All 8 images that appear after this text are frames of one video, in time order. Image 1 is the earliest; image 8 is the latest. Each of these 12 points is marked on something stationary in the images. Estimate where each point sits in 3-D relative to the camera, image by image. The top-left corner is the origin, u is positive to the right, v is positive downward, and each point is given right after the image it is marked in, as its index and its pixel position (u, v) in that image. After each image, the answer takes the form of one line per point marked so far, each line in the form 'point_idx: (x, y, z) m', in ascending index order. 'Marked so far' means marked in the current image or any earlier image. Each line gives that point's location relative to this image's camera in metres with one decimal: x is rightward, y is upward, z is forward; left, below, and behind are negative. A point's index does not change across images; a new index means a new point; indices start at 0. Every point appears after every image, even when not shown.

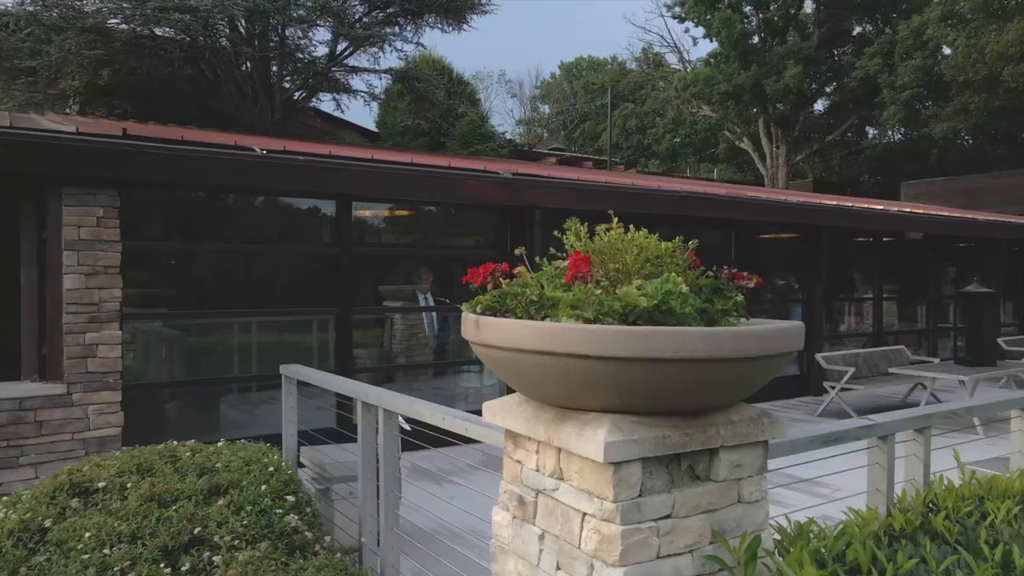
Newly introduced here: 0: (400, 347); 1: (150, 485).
0: (-1.0, -0.5, +5.7) m
1: (-1.3, -0.7, +2.5) m
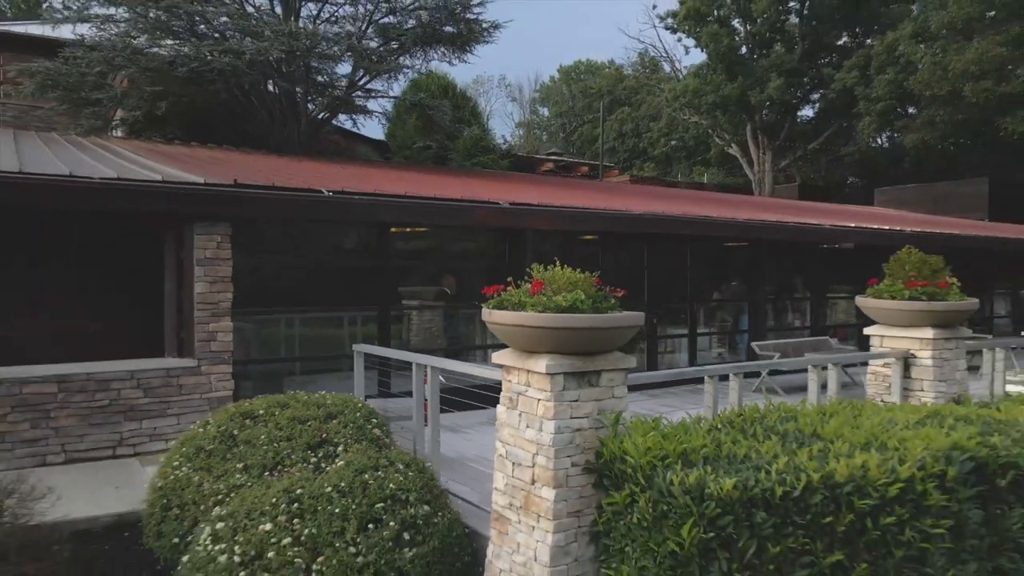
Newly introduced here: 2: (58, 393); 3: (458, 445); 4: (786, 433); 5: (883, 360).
0: (-1.1, -0.5, +7.3) m
1: (-1.3, -0.7, +4.1) m
2: (-3.3, -0.8, +4.9) m
3: (-0.4, -1.2, +5.4) m
4: (+1.3, -0.7, +3.2) m
5: (+2.5, -0.5, +4.6) m
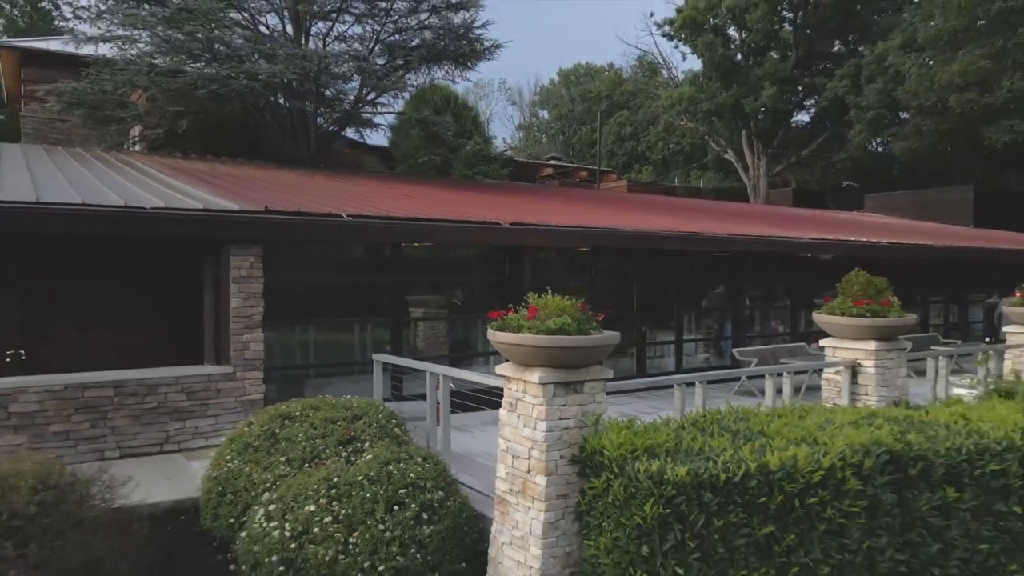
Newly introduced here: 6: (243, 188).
0: (-1.1, -0.6, +8.0) m
1: (-1.3, -0.9, +4.8) m
2: (-3.3, -0.9, +5.6) m
3: (-0.4, -1.3, +6.1) m
4: (+1.3, -0.8, +3.9) m
5: (+2.5, -0.6, +5.3) m
6: (-3.9, +1.4, +9.8) m
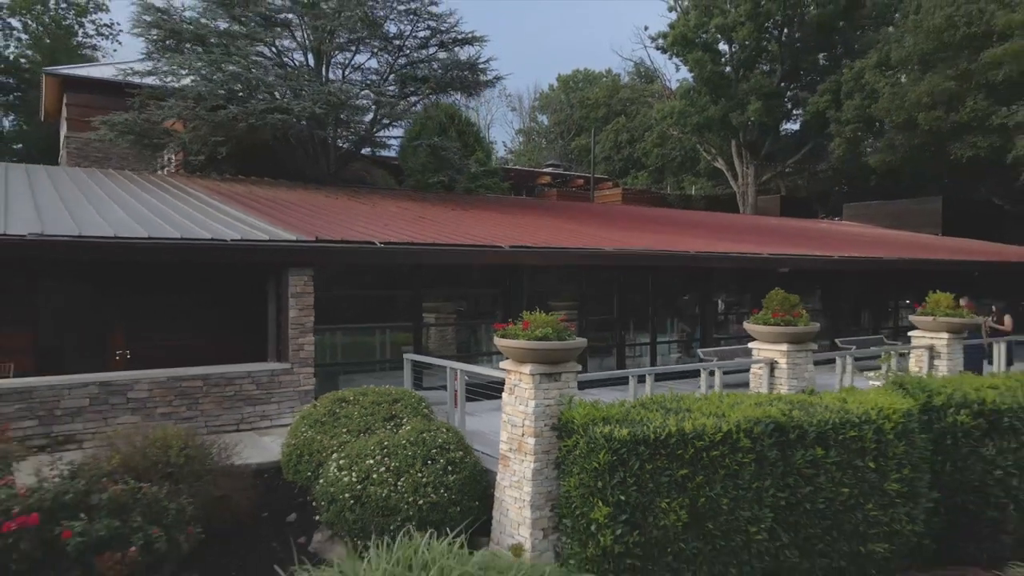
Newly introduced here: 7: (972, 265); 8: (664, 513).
0: (-1.1, -0.8, +9.6) m
1: (-1.3, -1.0, +6.4) m
2: (-3.3, -1.0, +7.2) m
3: (-0.4, -1.4, +7.7) m
4: (+1.3, -1.0, +5.5) m
5: (+2.5, -0.8, +6.9) m
6: (-3.9, +1.3, +11.5) m
7: (+9.7, +0.5, +14.4) m
8: (+1.1, -1.6, +4.9) m
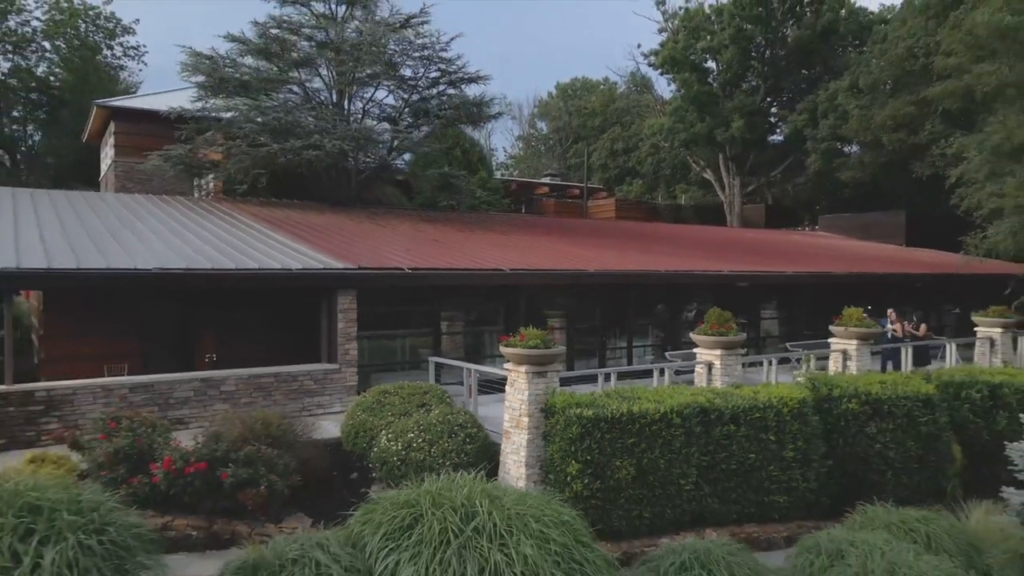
0: (-1.1, -1.0, +11.8) m
1: (-1.3, -1.3, +8.6) m
2: (-3.3, -1.3, +9.4) m
3: (-0.4, -1.7, +9.8) m
4: (+1.3, -1.2, +7.7) m
5: (+2.5, -1.0, +9.1) m
6: (-3.9, +1.0, +13.6) m
7: (+9.7, +0.3, +16.5) m
8: (+1.1, -1.9, +7.1) m
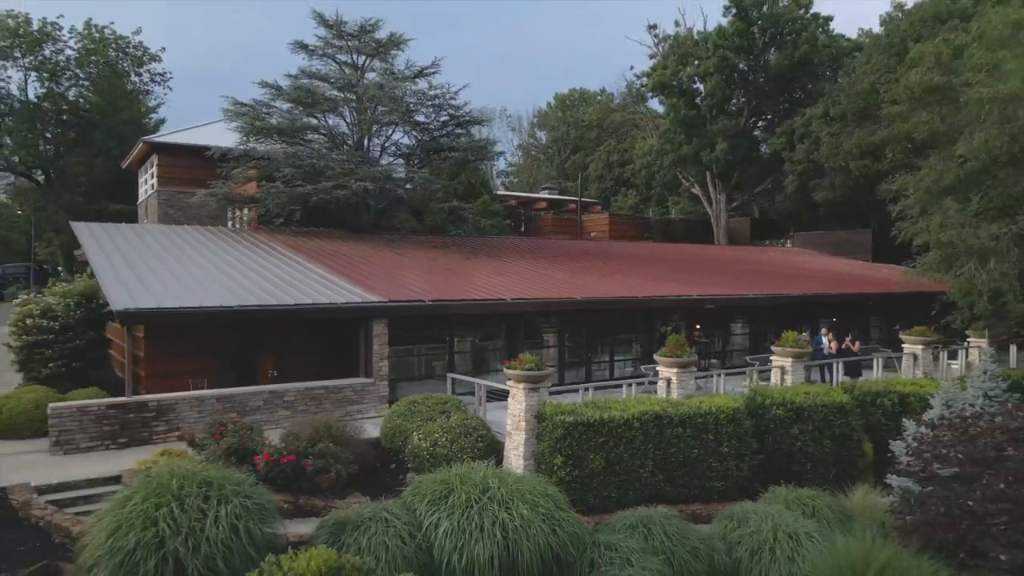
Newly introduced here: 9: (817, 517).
0: (-1.1, -1.6, +14.2) m
1: (-1.3, -1.8, +11.0) m
2: (-3.3, -1.8, +11.8) m
3: (-0.4, -2.2, +12.3) m
4: (+1.3, -1.8, +10.2) m
5: (+2.5, -1.6, +11.5) m
6: (-3.9, +0.5, +16.1) m
7: (+9.7, -0.2, +19.0) m
8: (+1.1, -2.4, +9.5) m
9: (+3.9, -2.9, +8.7) m
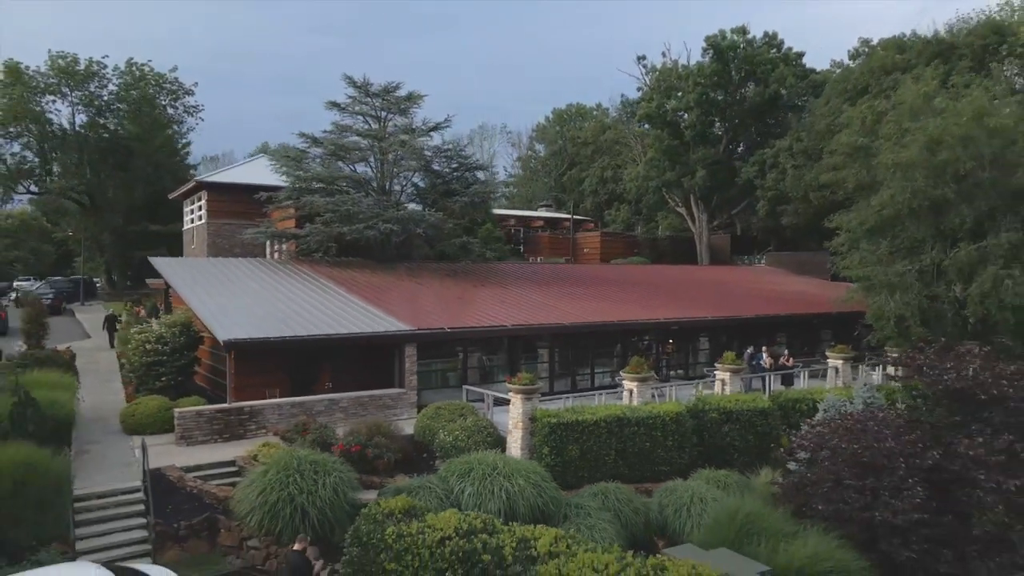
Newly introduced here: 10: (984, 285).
0: (-1.1, -2.3, +17.9) m
1: (-1.3, -2.6, +14.7) m
2: (-3.2, -2.6, +15.5) m
3: (-0.3, -3.0, +16.0) m
4: (+1.3, -2.5, +13.8) m
5: (+2.5, -2.3, +15.2) m
6: (-3.9, -0.2, +19.7) m
7: (+9.7, -1.0, +22.6) m
8: (+1.1, -3.2, +13.2) m
9: (+3.9, -3.6, +12.4) m
10: (+11.9, +0.1, +17.1) m
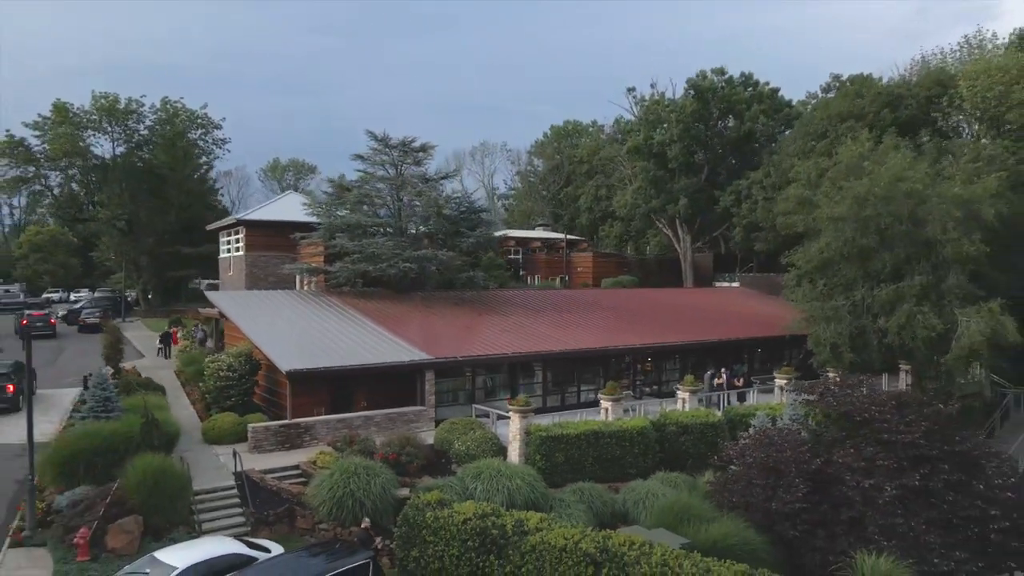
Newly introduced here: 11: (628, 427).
0: (-1.1, -3.4, +21.7) m
1: (-1.3, -3.6, +18.5) m
2: (-3.3, -3.6, +19.3) m
3: (-0.4, -4.0, +19.8) m
4: (+1.3, -3.6, +17.6) m
5: (+2.5, -3.4, +19.0) m
6: (-3.9, -1.3, +23.5) m
7: (+9.7, -2.0, +26.4) m
8: (+1.1, -4.2, +17.0) m
9: (+3.9, -4.7, +16.2) m
10: (+11.9, -1.0, +20.9) m
11: (+3.0, -3.6, +17.9) m
